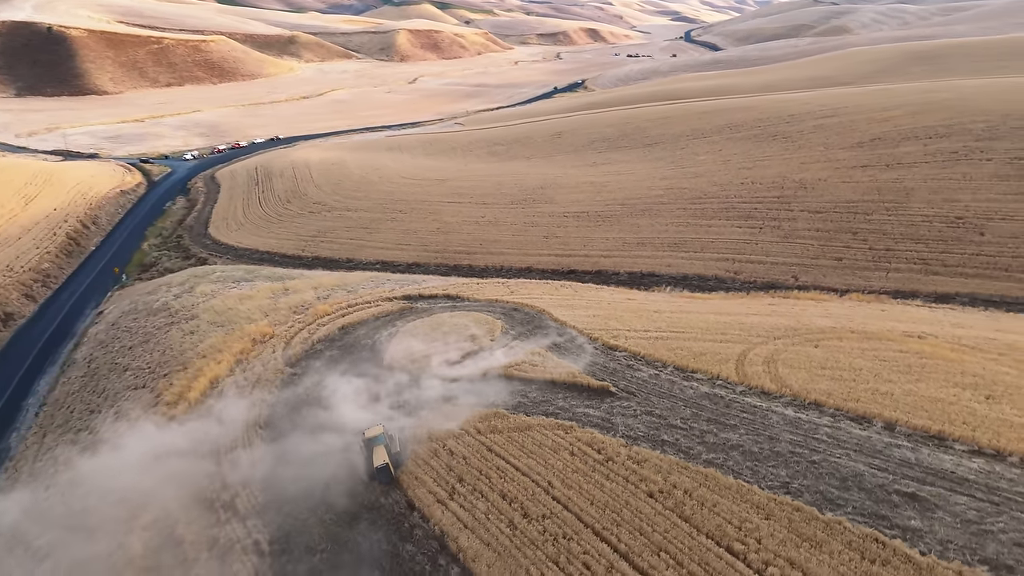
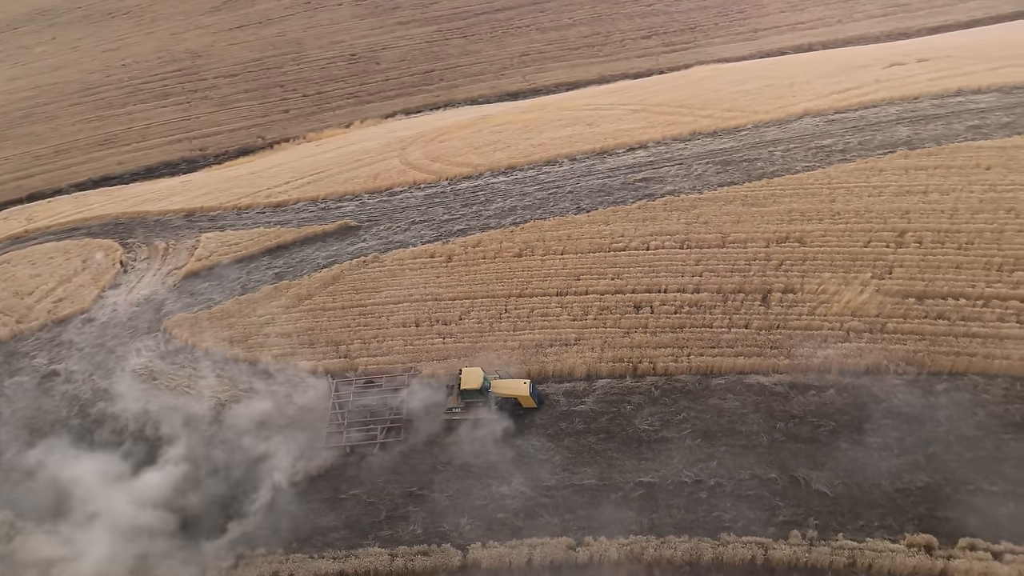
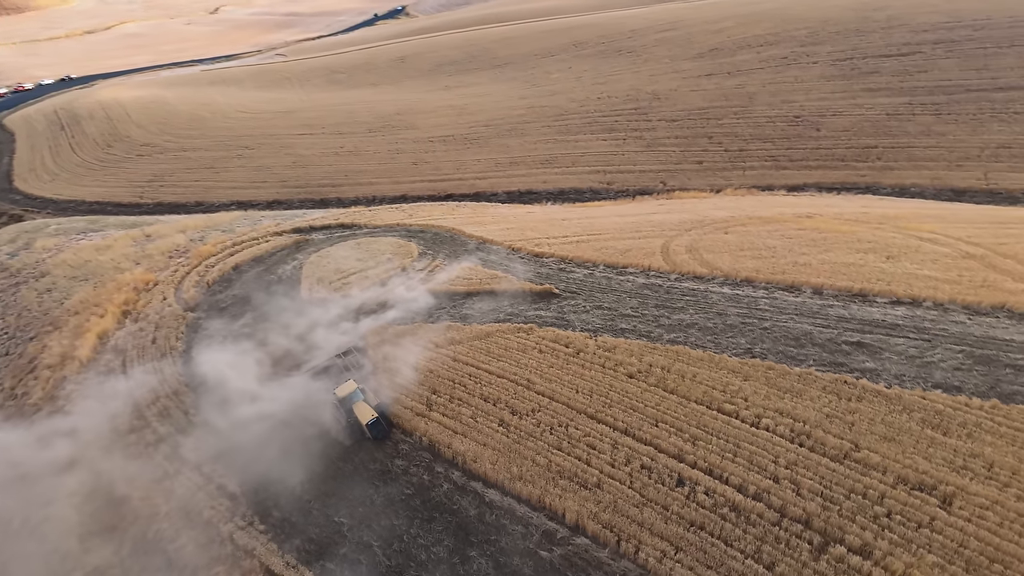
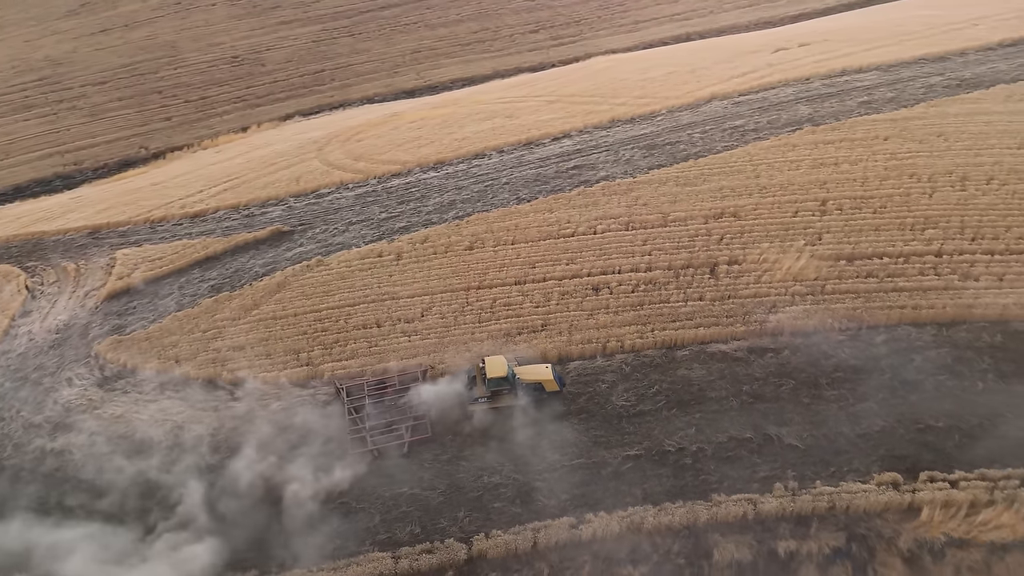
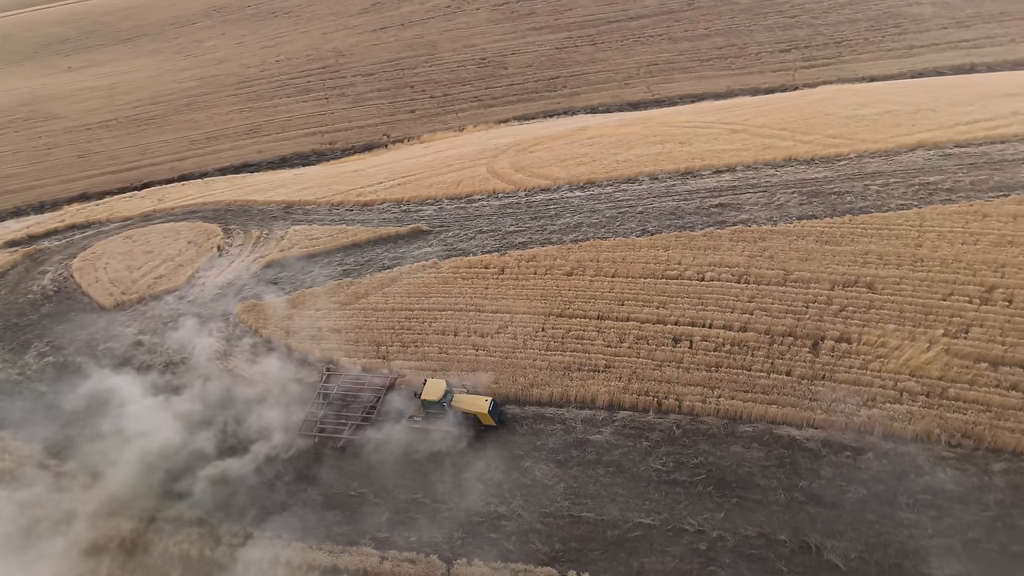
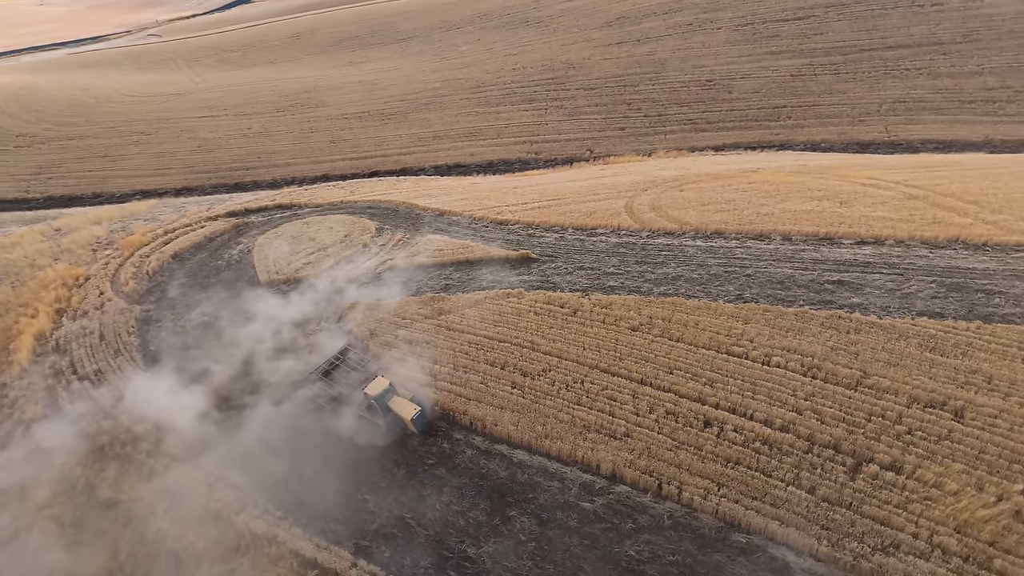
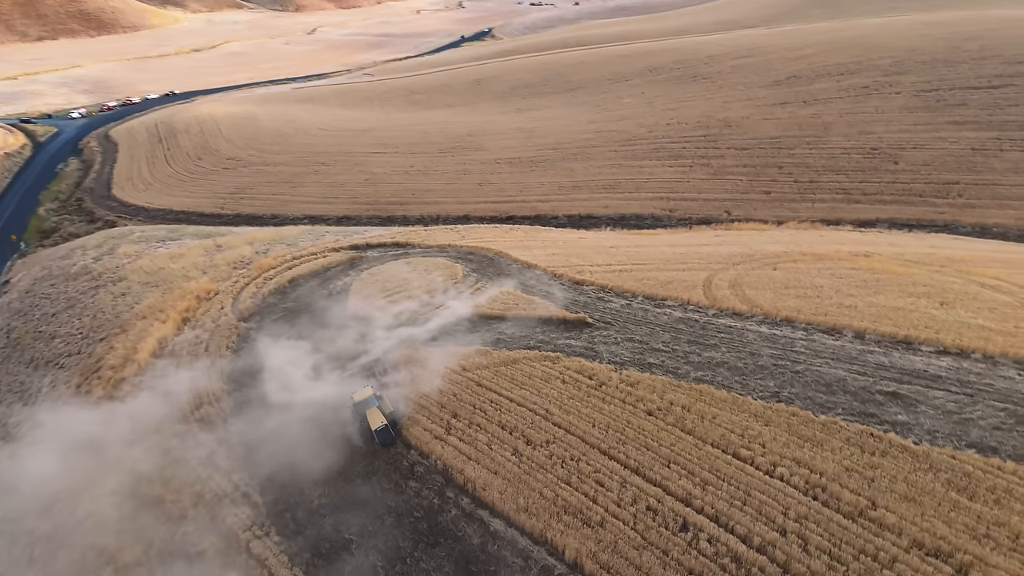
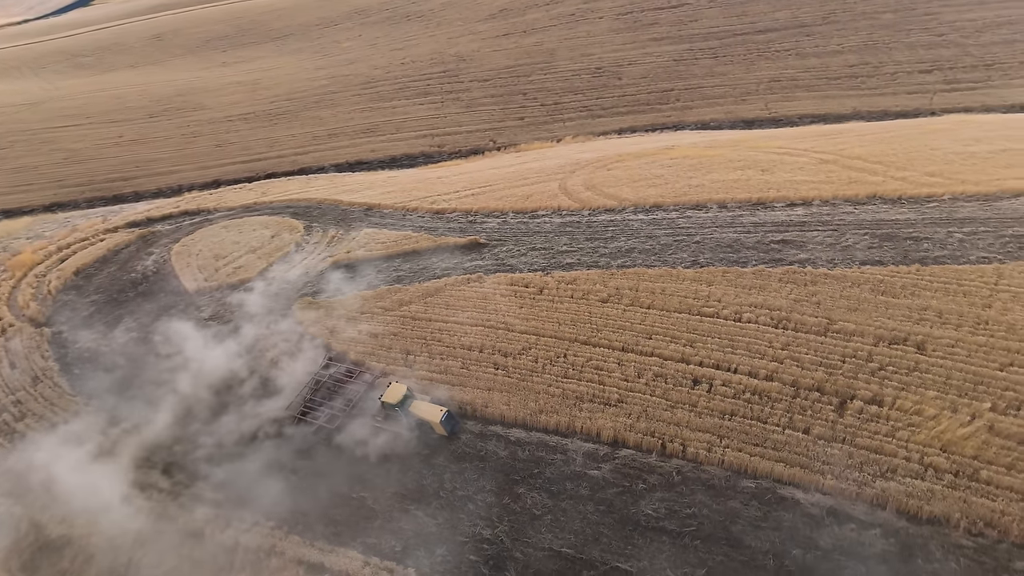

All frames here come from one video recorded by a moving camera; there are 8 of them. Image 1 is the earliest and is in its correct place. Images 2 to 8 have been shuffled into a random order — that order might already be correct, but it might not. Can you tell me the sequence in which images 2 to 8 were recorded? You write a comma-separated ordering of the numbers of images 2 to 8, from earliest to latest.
7, 3, 6, 8, 5, 2, 4
